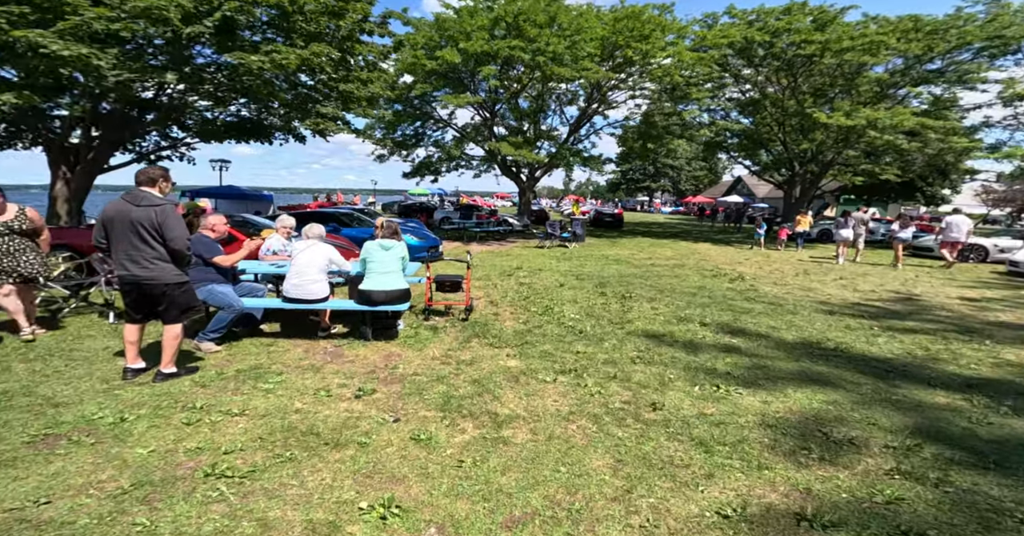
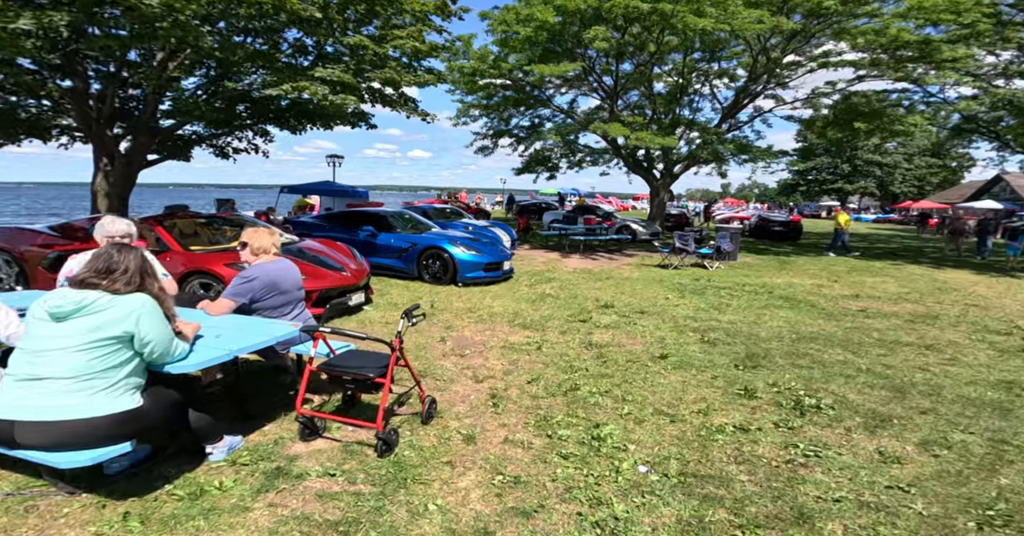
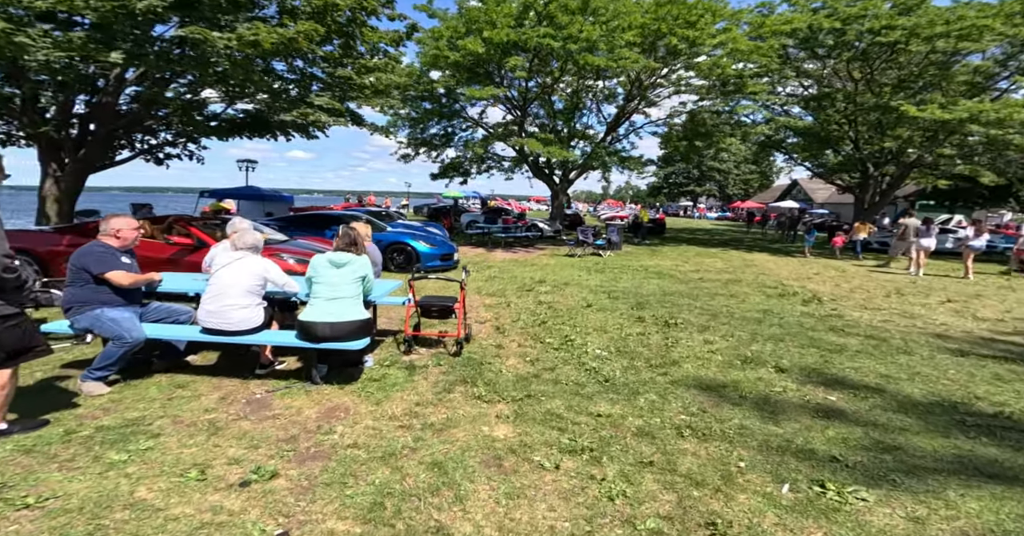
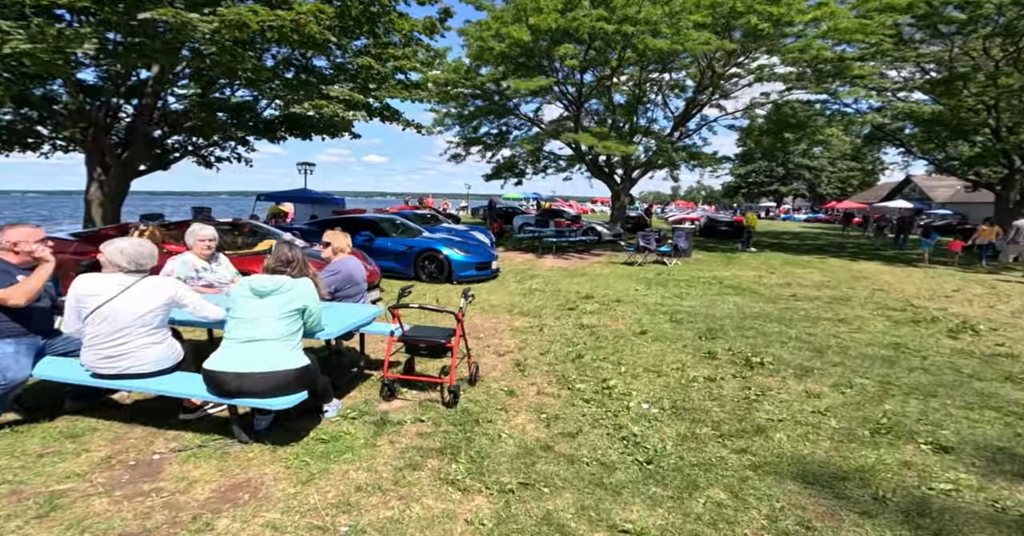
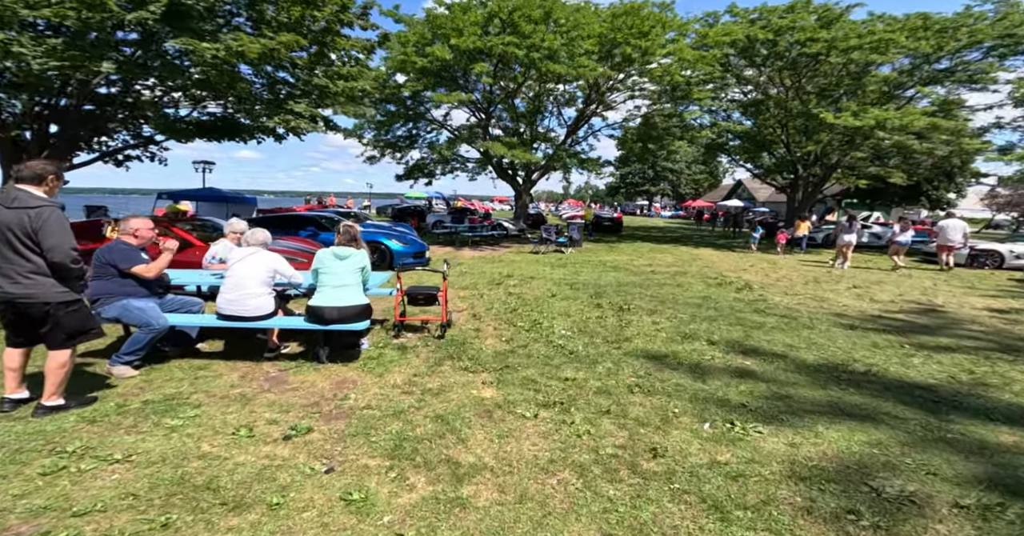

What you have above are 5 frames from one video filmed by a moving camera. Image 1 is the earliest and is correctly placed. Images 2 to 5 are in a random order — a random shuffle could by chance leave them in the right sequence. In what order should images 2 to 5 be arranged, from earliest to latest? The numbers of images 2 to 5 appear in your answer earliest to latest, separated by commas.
5, 3, 4, 2
